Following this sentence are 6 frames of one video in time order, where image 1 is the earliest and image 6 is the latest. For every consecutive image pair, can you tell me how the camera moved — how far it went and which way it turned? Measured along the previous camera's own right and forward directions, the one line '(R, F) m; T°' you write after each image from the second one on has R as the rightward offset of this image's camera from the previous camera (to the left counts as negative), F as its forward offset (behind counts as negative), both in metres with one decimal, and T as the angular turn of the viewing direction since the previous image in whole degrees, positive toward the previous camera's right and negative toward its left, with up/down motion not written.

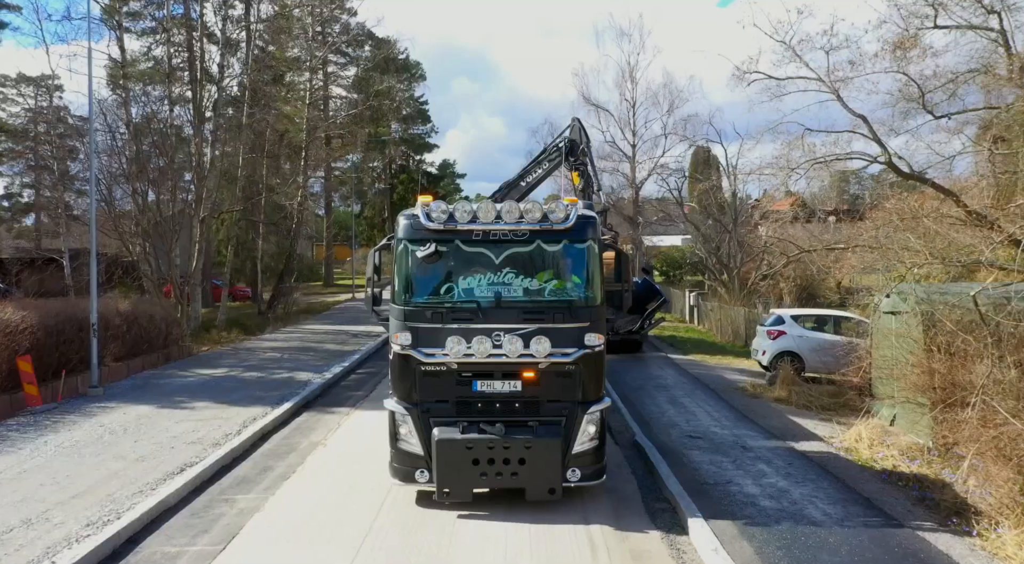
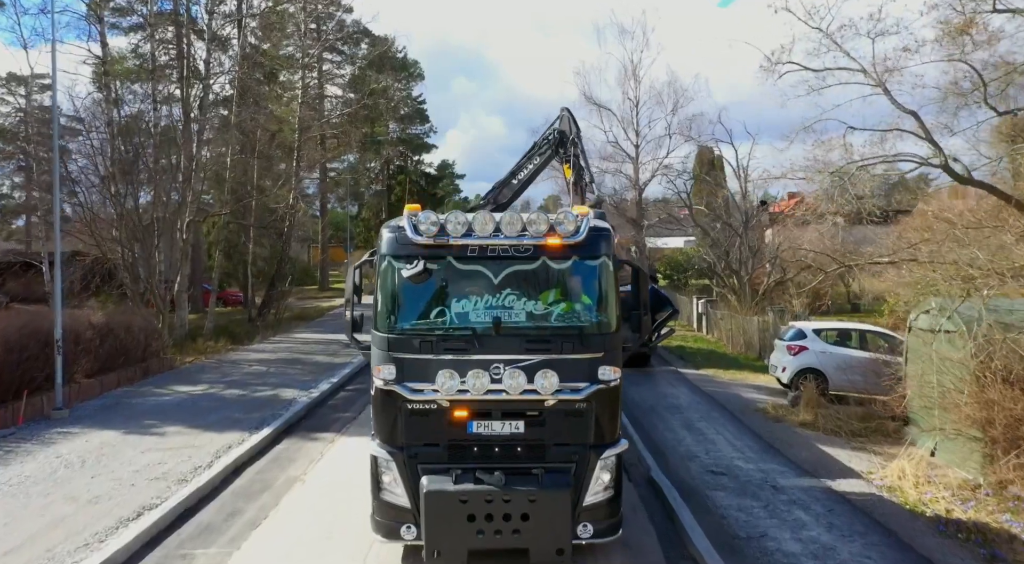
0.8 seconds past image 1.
(0.0, +0.9) m; 0°
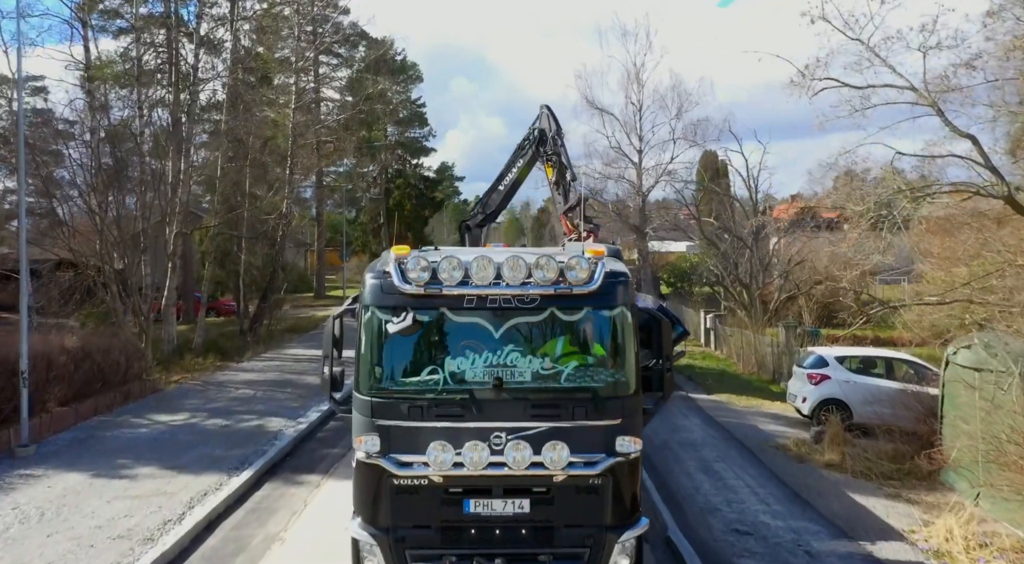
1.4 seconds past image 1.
(0.0, +0.8) m; 0°
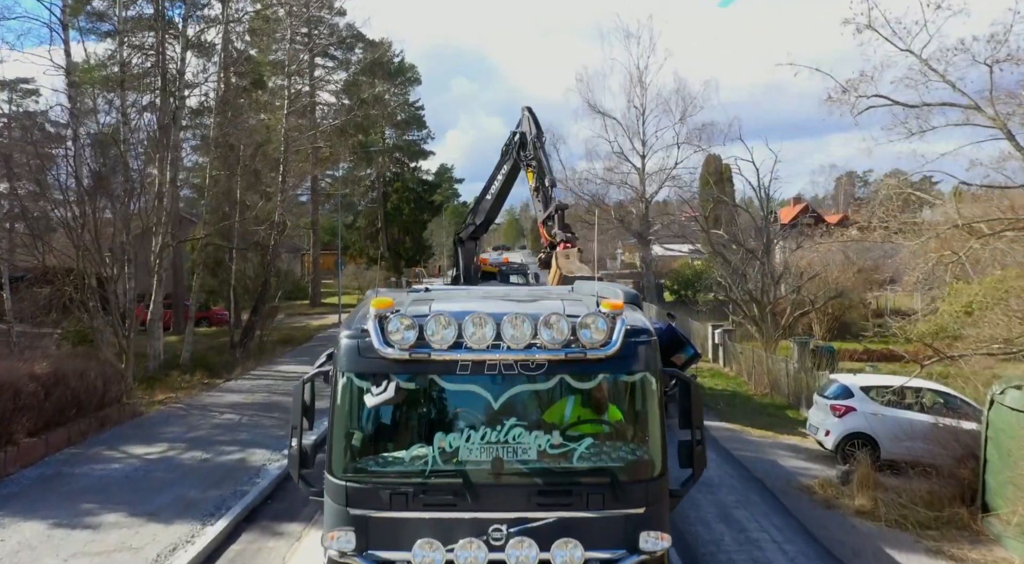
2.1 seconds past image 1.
(0.0, +0.8) m; 0°
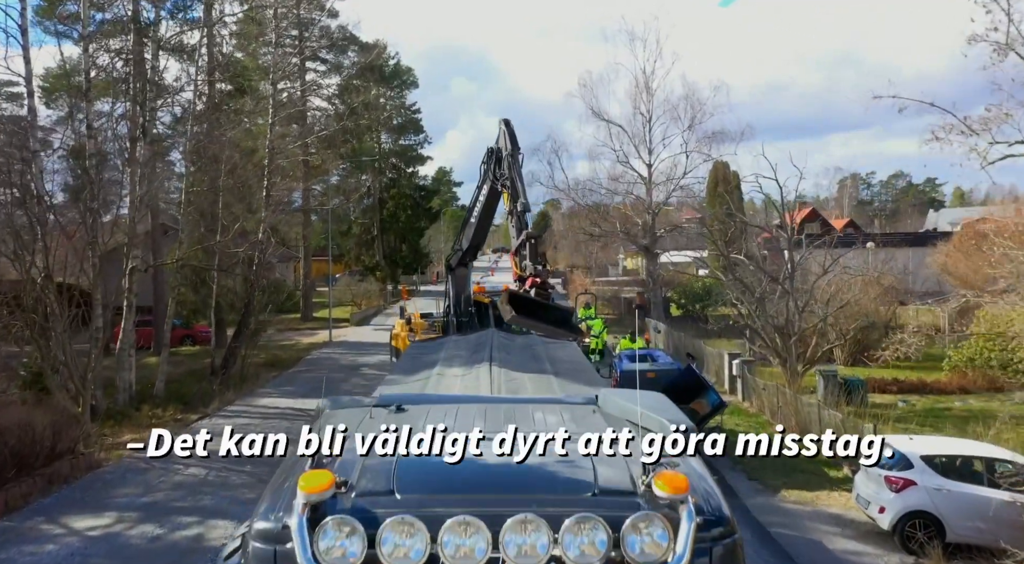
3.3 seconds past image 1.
(0.0, +1.5) m; 0°
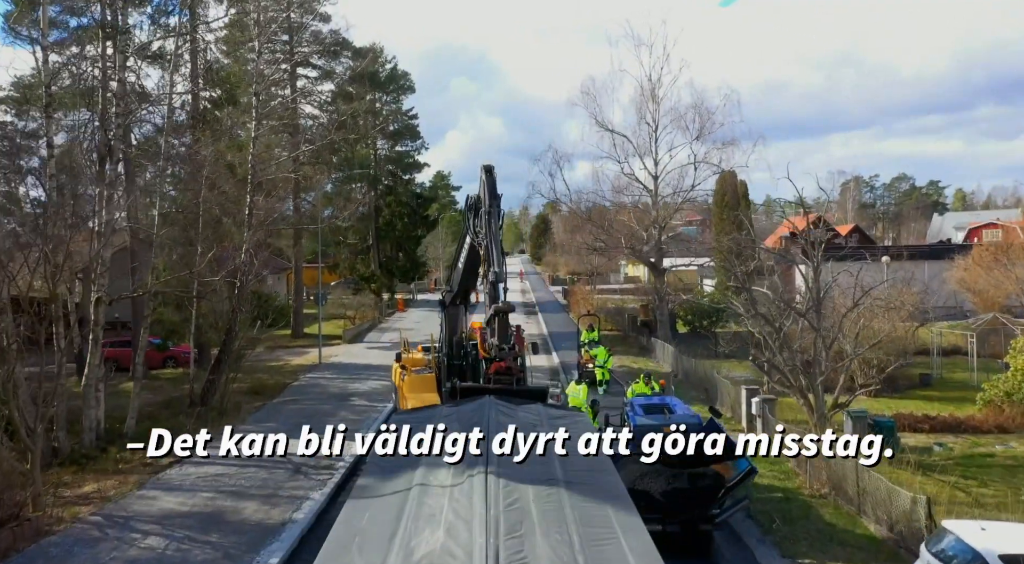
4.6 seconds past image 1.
(0.0, +1.4) m; 0°
